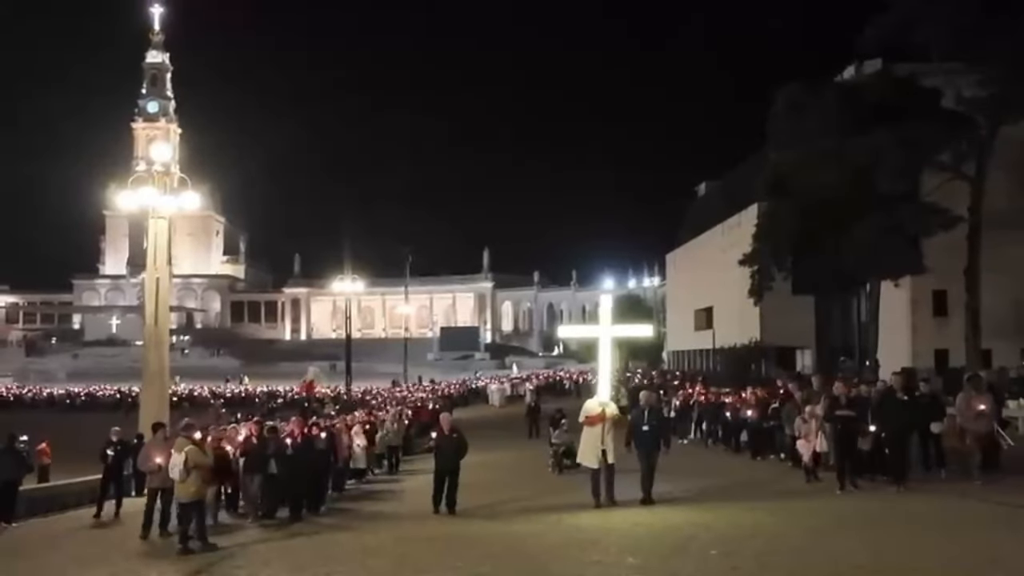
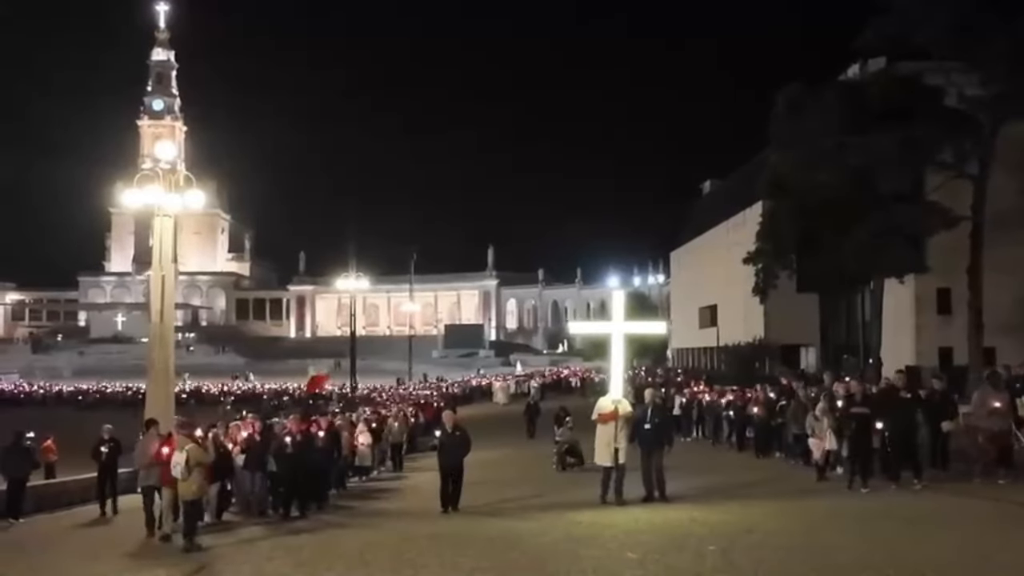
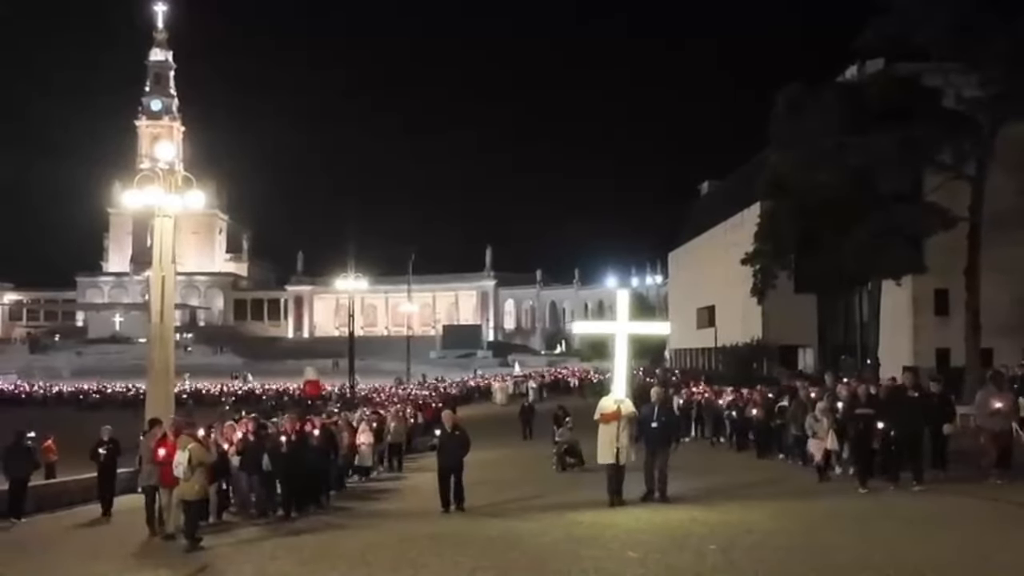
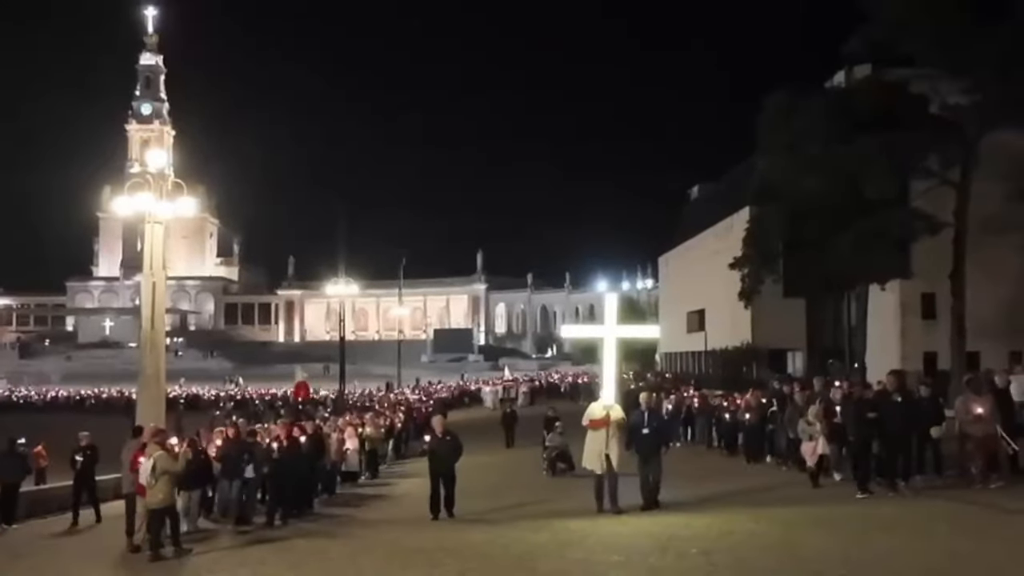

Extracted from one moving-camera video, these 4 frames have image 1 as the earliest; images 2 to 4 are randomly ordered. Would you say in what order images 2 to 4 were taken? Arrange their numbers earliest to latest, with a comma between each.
2, 3, 4
